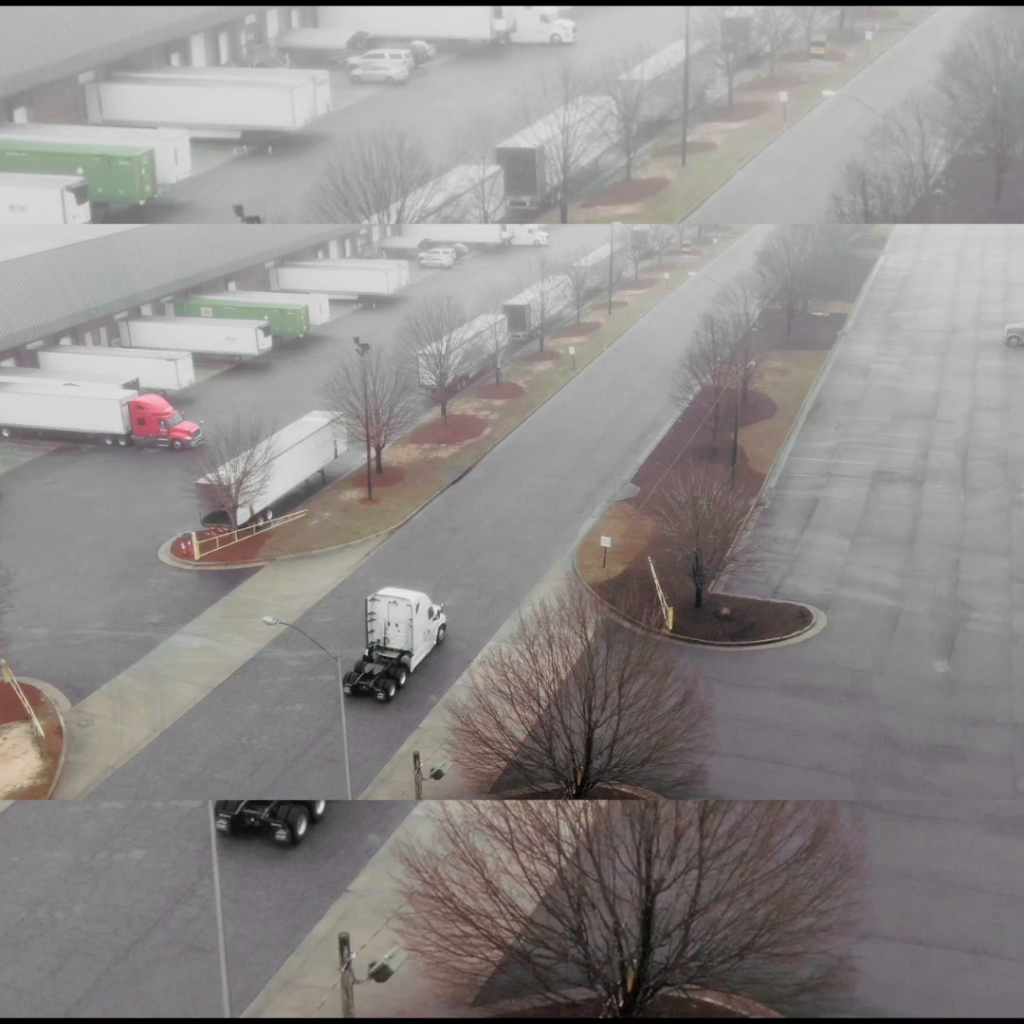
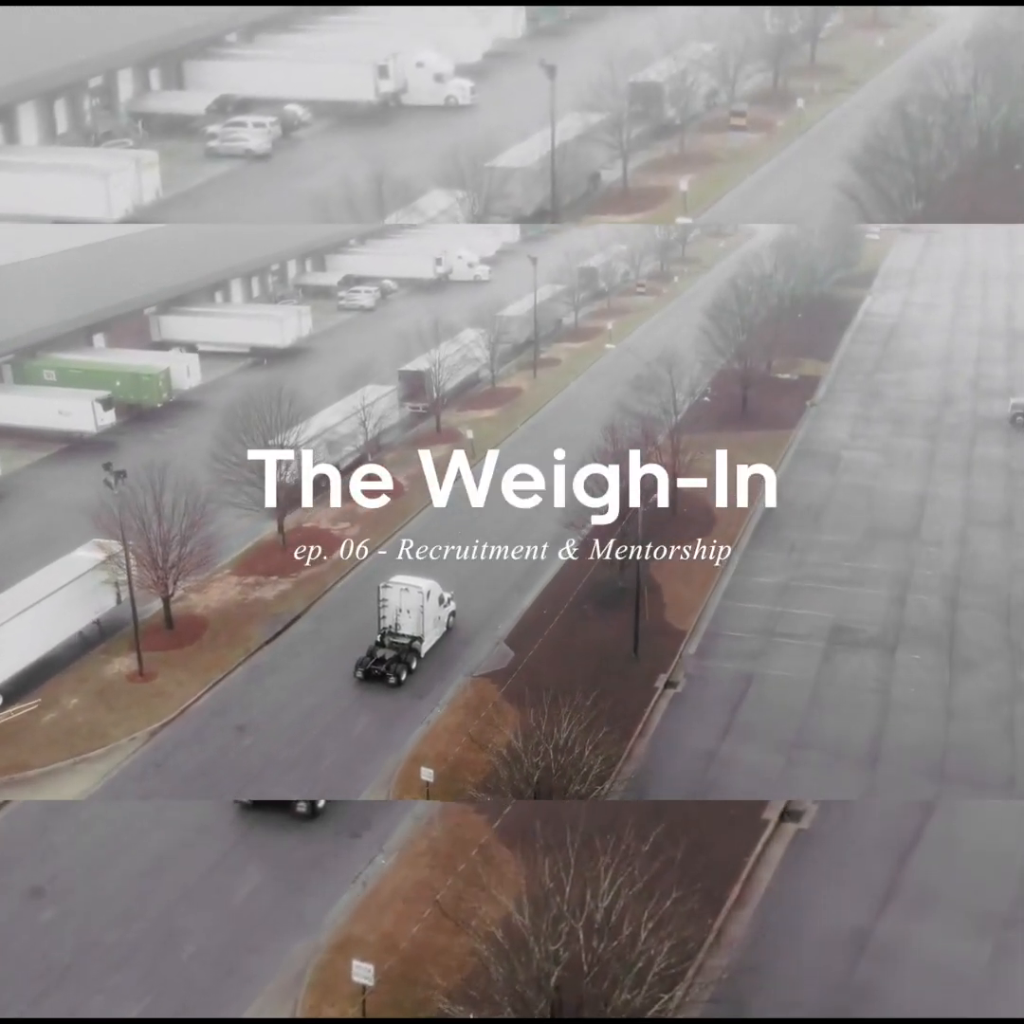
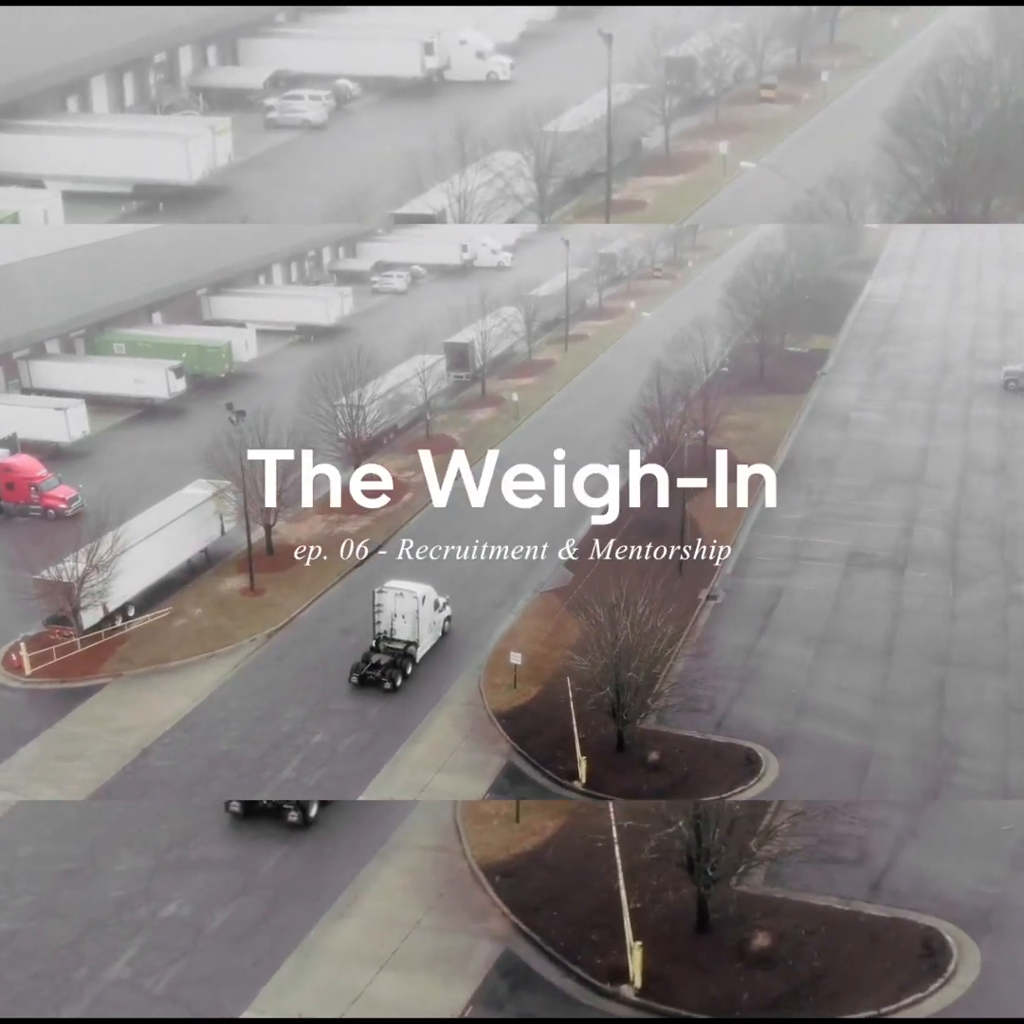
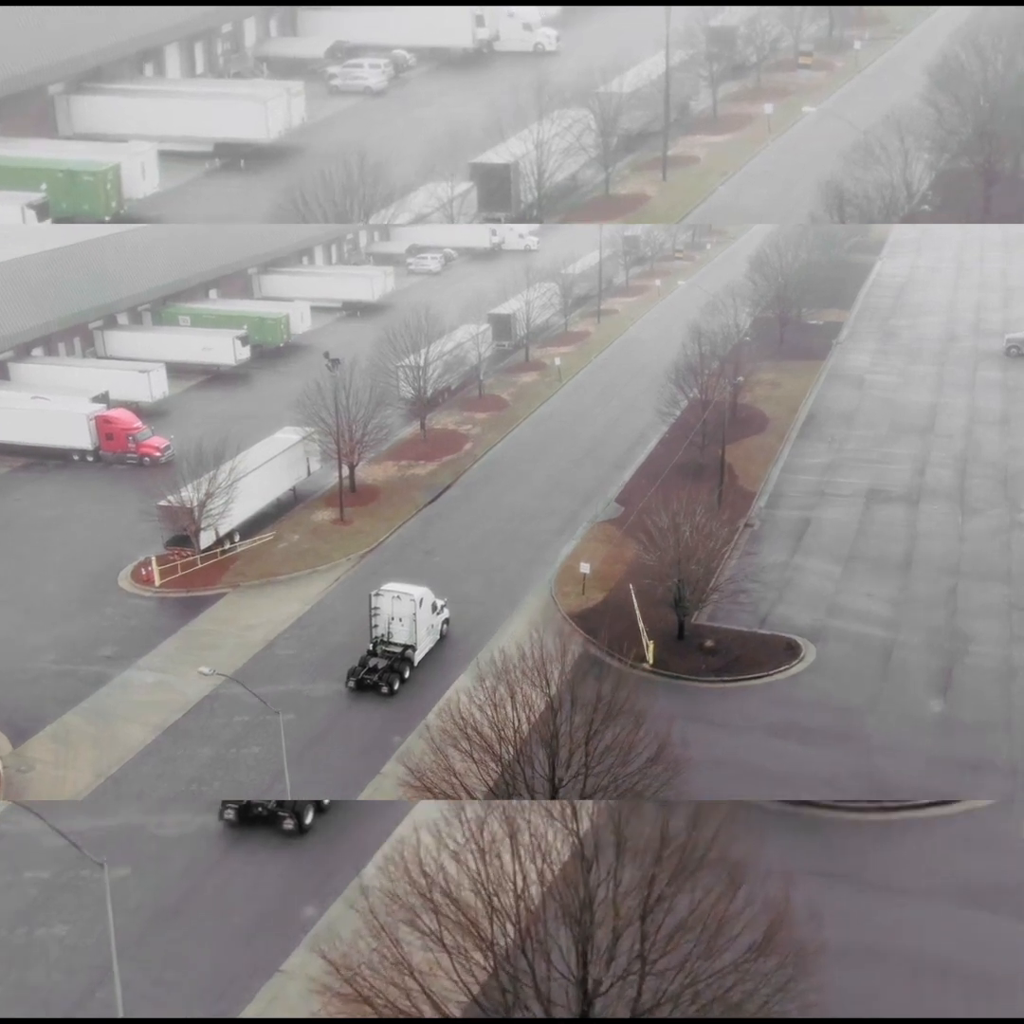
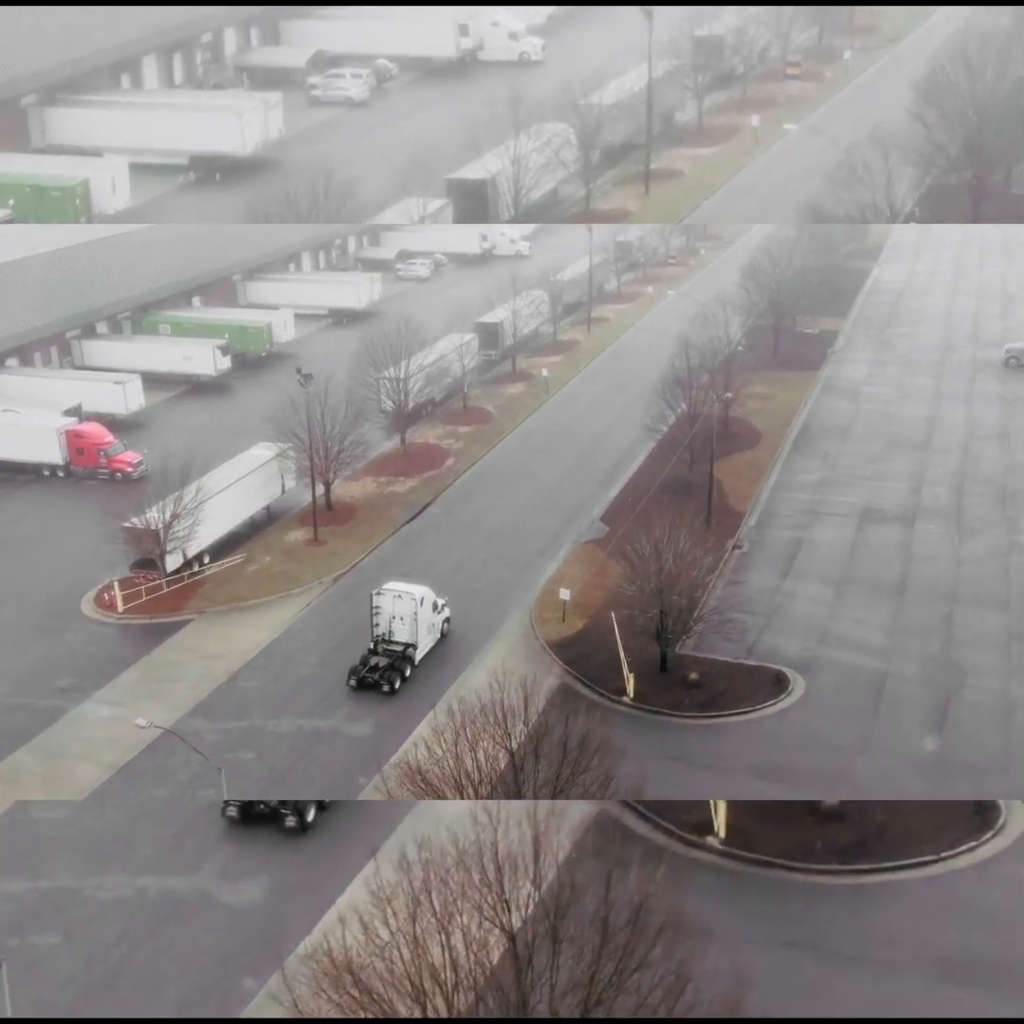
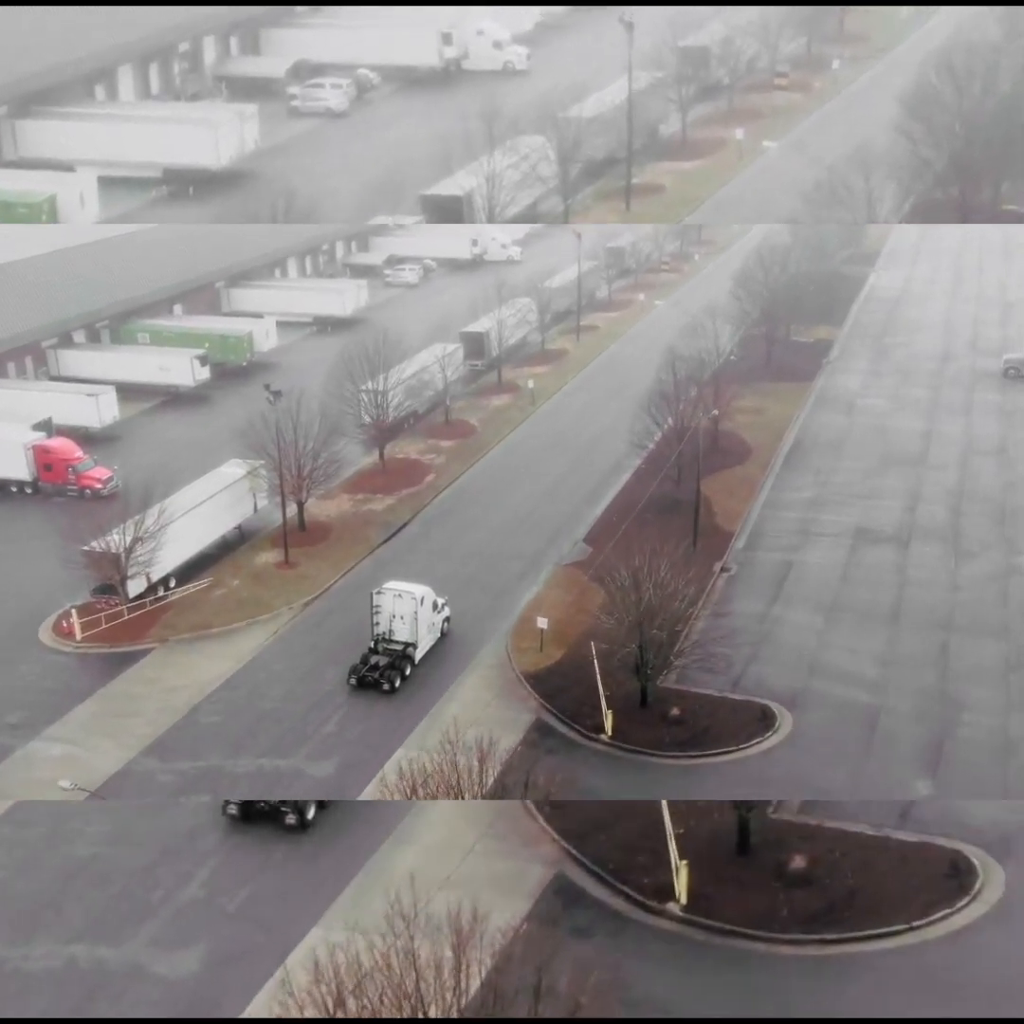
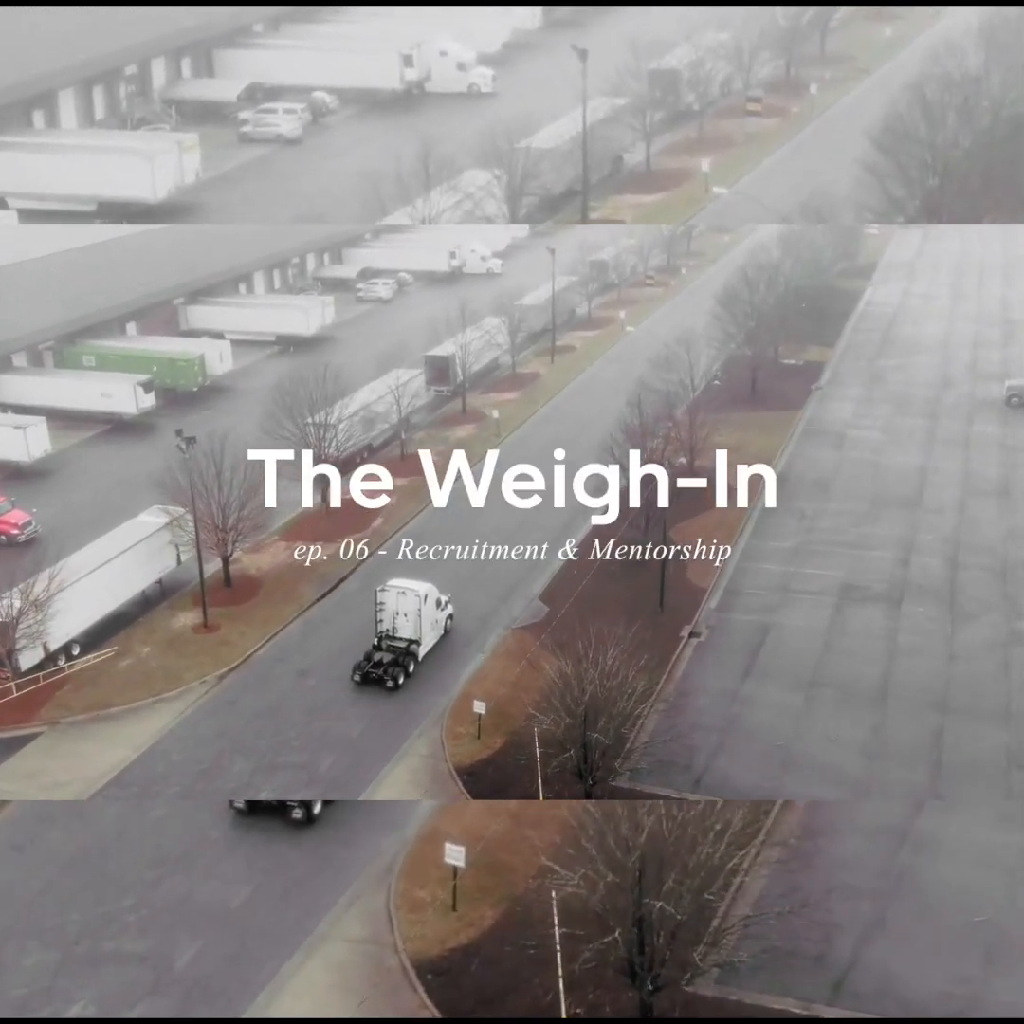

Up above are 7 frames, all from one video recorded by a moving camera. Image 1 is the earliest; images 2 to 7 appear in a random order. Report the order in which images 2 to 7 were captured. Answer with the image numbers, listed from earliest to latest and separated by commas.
4, 5, 6, 3, 7, 2
